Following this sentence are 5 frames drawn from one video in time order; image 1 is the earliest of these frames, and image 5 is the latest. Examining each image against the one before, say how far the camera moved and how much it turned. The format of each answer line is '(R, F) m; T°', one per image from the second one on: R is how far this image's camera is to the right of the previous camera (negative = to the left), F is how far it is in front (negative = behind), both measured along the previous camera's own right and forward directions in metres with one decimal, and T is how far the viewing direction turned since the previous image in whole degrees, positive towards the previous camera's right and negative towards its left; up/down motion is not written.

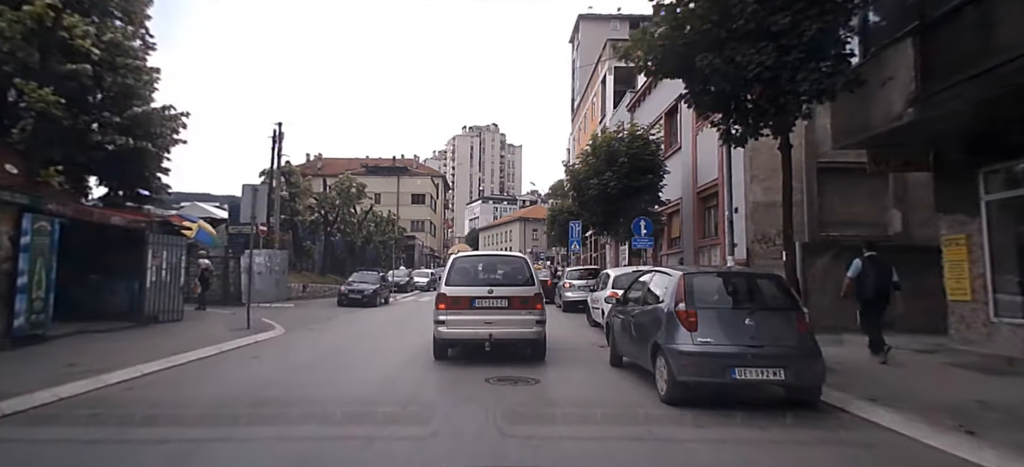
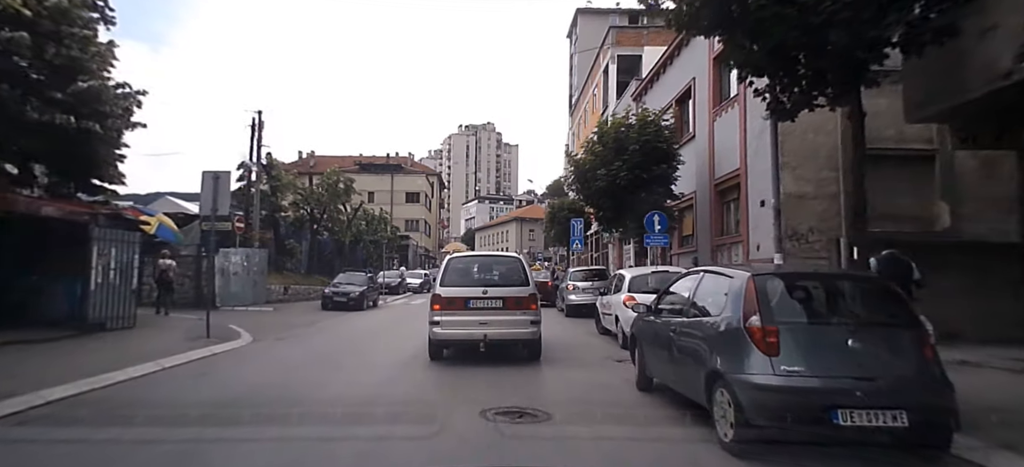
(-0.1, +1.9) m; +1°
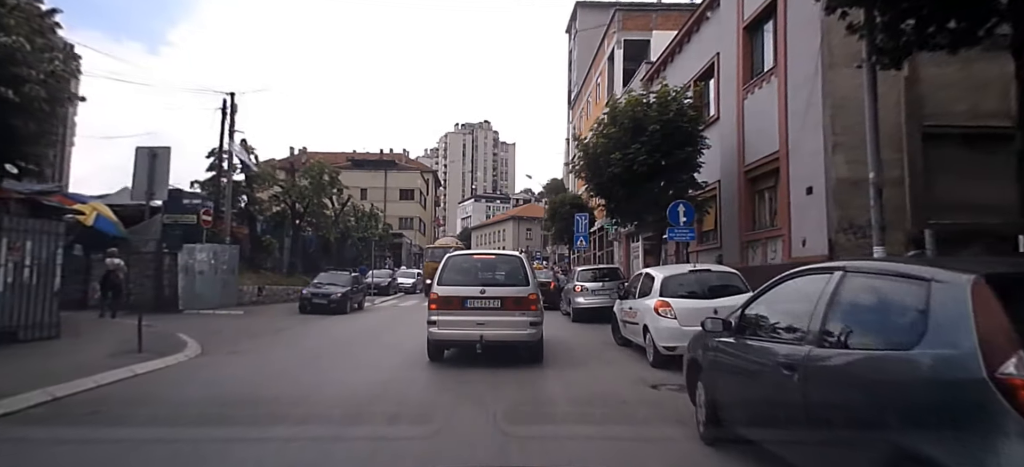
(-0.1, +2.3) m; 0°
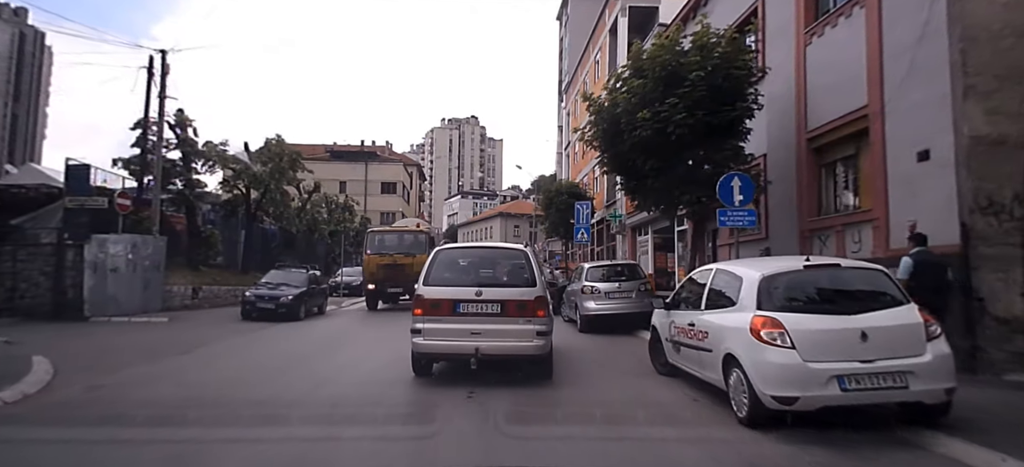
(-0.1, +3.7) m; +2°
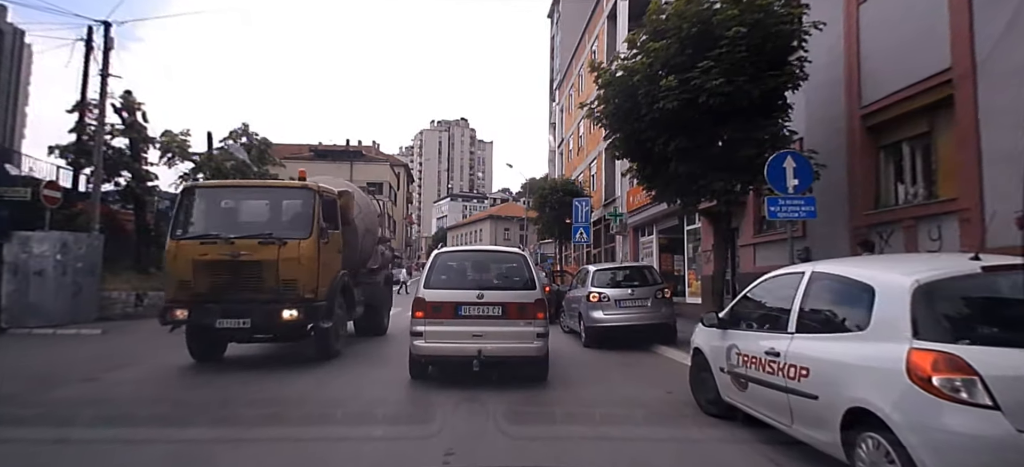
(-0.1, +2.1) m; +1°
